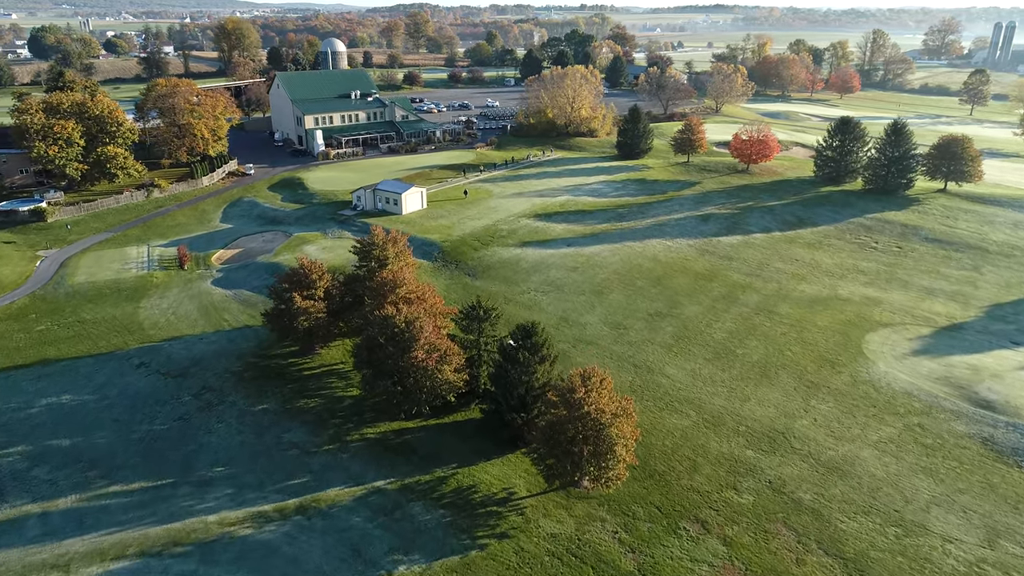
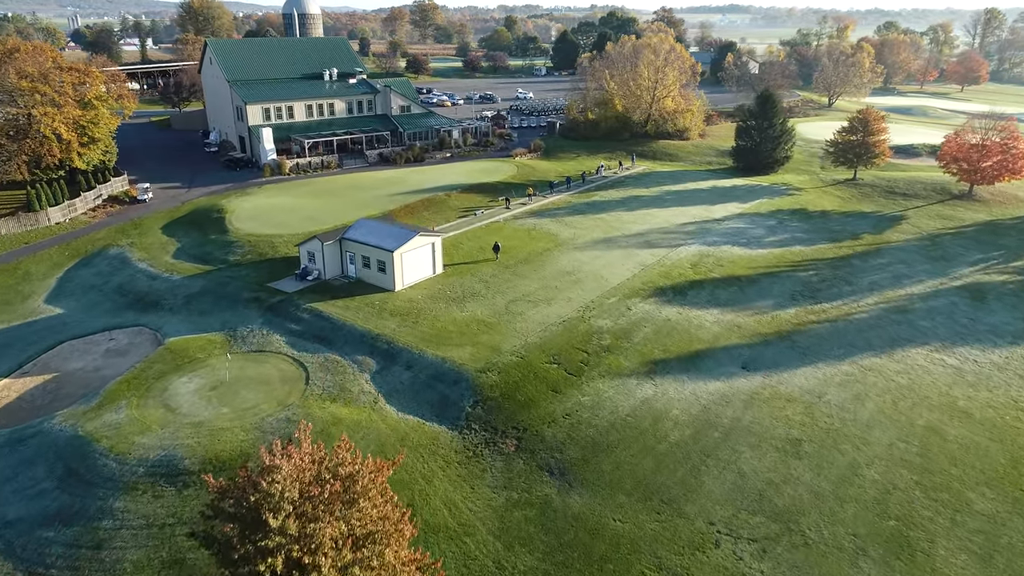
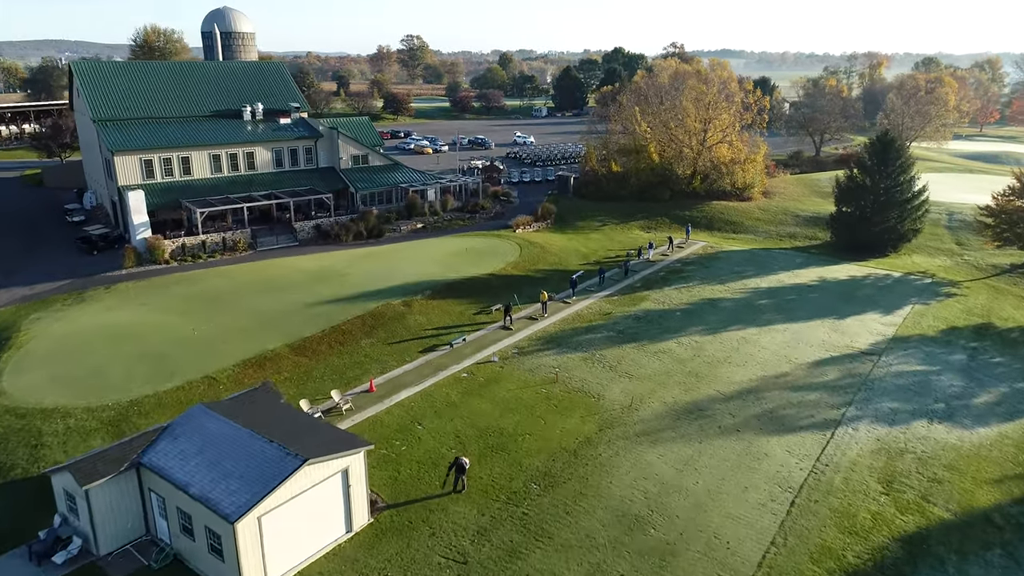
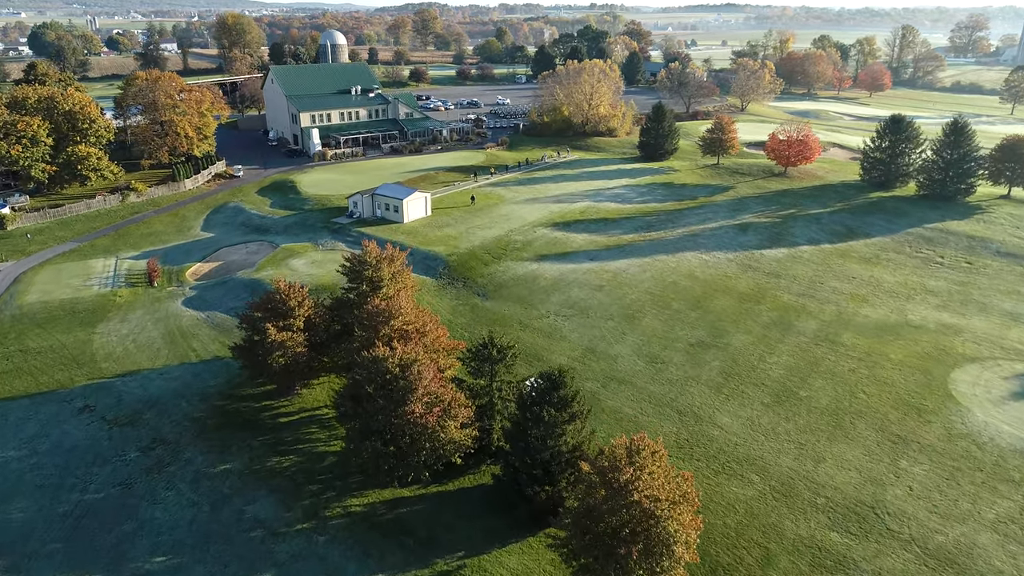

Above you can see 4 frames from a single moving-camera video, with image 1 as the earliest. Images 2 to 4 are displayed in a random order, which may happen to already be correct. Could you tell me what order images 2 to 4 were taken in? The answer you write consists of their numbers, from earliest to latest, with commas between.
4, 2, 3
